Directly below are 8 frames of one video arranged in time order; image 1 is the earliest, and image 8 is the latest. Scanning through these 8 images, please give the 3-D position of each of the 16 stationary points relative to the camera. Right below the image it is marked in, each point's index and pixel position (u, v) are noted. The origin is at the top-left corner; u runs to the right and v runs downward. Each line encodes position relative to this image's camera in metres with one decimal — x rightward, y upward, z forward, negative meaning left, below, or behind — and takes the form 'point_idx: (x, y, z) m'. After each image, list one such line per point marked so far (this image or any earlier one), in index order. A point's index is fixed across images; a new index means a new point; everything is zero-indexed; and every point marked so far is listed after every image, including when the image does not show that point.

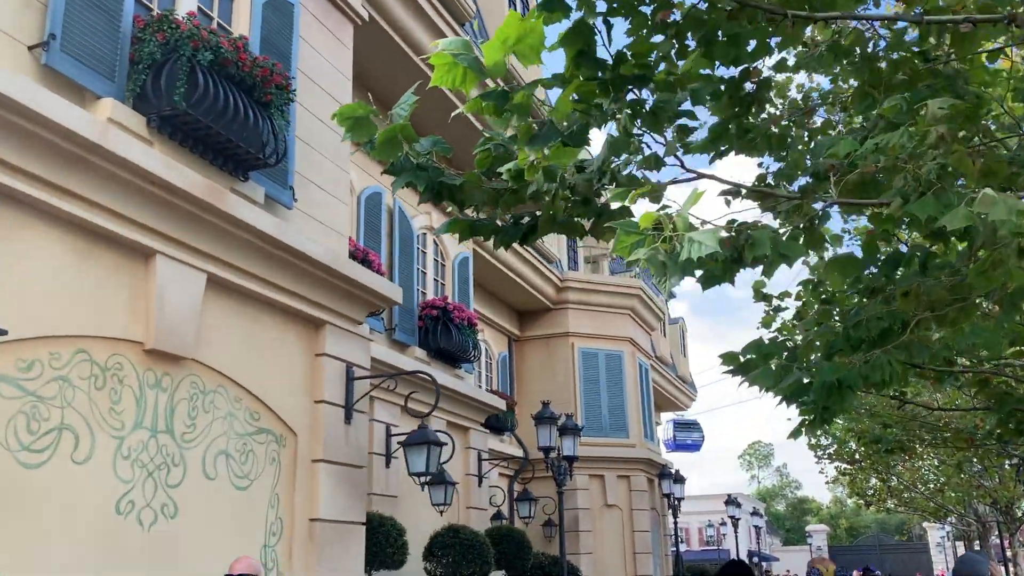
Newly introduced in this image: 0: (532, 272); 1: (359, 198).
0: (+0.5, +0.4, +19.8) m
1: (-2.0, +1.1, +11.5) m
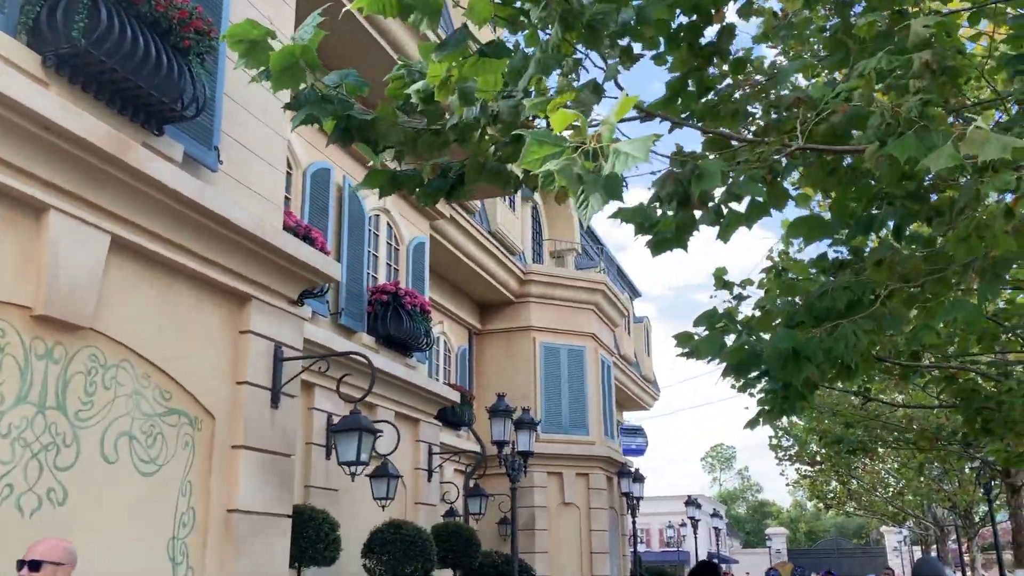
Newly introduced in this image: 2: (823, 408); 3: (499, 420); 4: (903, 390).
0: (-0.4, +0.6, +19.2) m
1: (-2.5, +1.4, +10.8) m
2: (+4.9, -1.8, +14.2) m
3: (-0.2, -2.0, +13.4) m
4: (+4.3, -1.1, +10.0) m
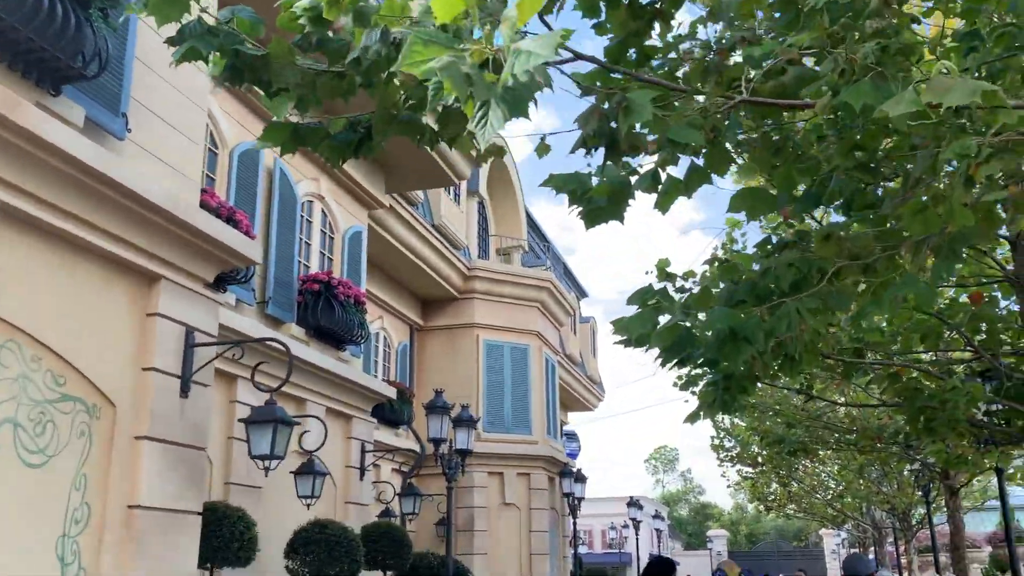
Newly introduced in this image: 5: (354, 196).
0: (-1.6, +0.7, +18.7) m
1: (-3.2, +1.5, +10.3) m
2: (+3.9, -1.8, +14.0) m
3: (-1.1, -1.9, +13.0) m
4: (+3.6, -1.0, +9.8) m
5: (-2.3, +1.4, +13.3) m
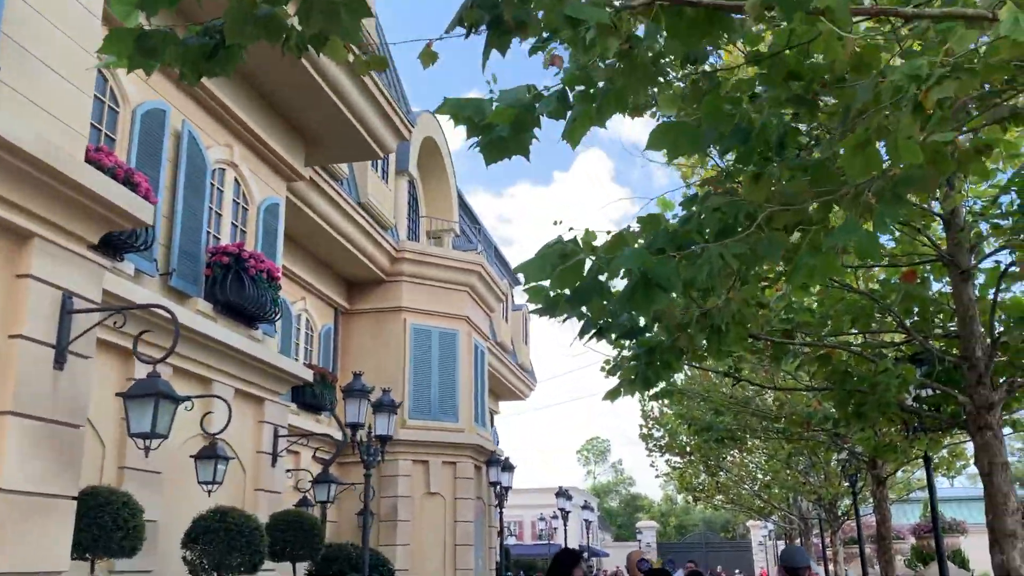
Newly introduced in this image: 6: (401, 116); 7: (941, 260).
0: (-3.0, +1.0, +18.1) m
1: (-4.0, +1.9, +9.5) m
2: (+2.8, -1.6, +13.8) m
3: (-2.2, -1.6, +12.4) m
4: (+2.8, -0.8, +9.6) m
5: (-3.4, +1.7, +12.6) m
6: (-1.8, +2.8, +14.7) m
7: (+4.1, +0.3, +8.6) m
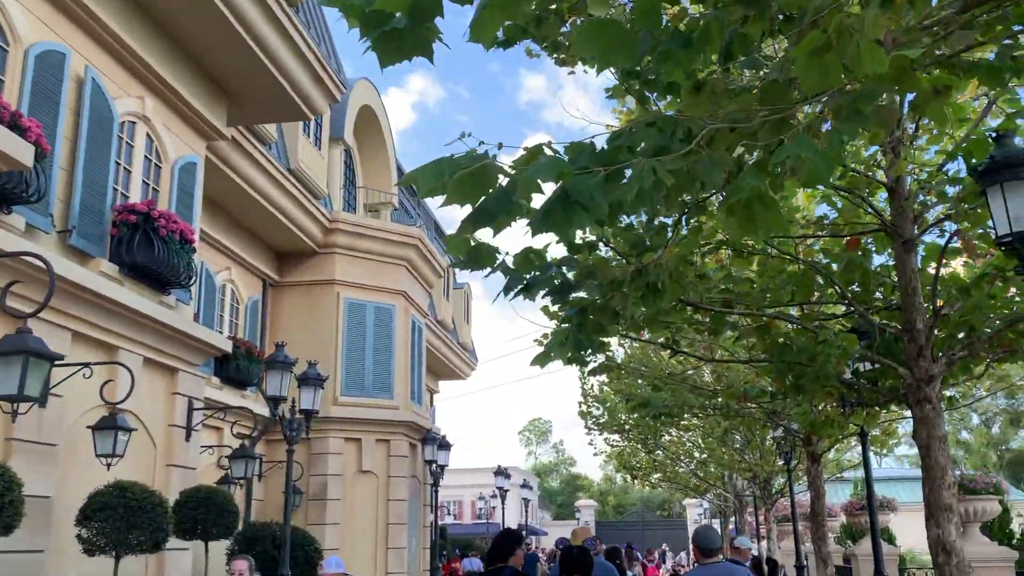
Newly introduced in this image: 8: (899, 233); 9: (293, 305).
0: (-4.2, +1.6, +17.3) m
1: (-4.7, +2.3, +8.7) m
2: (+1.8, -1.2, +13.4) m
3: (-3.1, -1.1, +11.7) m
4: (+2.0, -0.5, +9.2) m
5: (-4.2, +2.2, +11.8) m
6: (-2.8, +3.3, +14.0) m
7: (+3.4, +0.5, +8.3) m
8: (+3.5, +0.5, +8.1) m
9: (-4.6, -0.4, +19.0) m
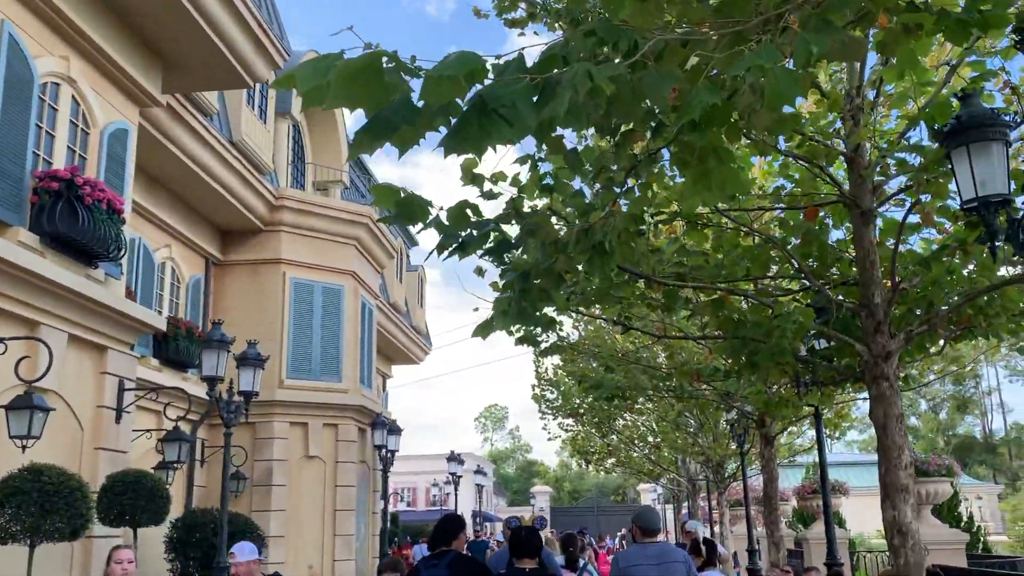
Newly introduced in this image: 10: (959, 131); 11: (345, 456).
0: (-5.1, +2.0, +16.7) m
1: (-5.2, +2.6, +8.0) m
2: (+1.0, -0.9, +13.1) m
3: (-3.7, -0.8, +11.2) m
4: (+1.5, -0.3, +8.9) m
5: (-4.8, +2.5, +11.2) m
6: (-3.5, +3.6, +13.4) m
7: (+3.0, +0.8, +8.1) m
8: (+3.0, +0.7, +7.8) m
9: (-5.6, +0.1, +18.4) m
10: (+2.9, +1.0, +5.7) m
11: (-3.5, -3.5, +18.9) m
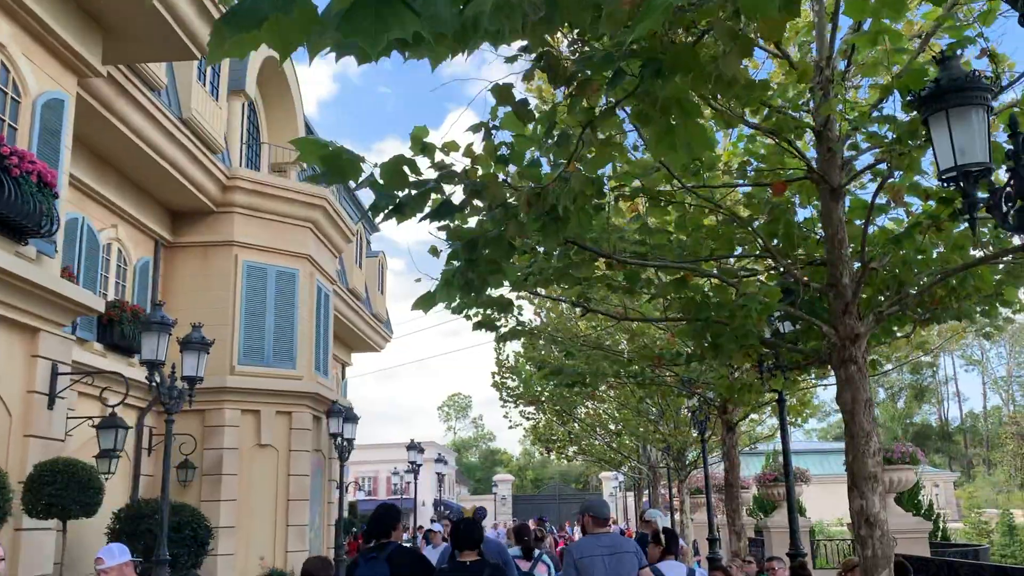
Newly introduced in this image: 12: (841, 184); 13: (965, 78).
0: (-5.8, +2.3, +16.0) m
1: (-5.6, +2.8, +7.4) m
2: (+0.4, -0.6, +12.7) m
3: (-4.3, -0.6, +10.6) m
4: (+1.1, -0.1, +8.5) m
5: (-5.3, +2.8, +10.5) m
6: (-4.1, +3.9, +12.8) m
7: (+2.6, +0.9, +7.7) m
8: (+2.6, +0.9, +7.5) m
9: (-6.4, +0.4, +17.7) m
10: (+2.6, +1.1, +5.4) m
11: (-4.3, -3.2, +18.3) m
12: (+2.8, +0.9, +7.5) m
13: (+2.7, +1.3, +5.4) m
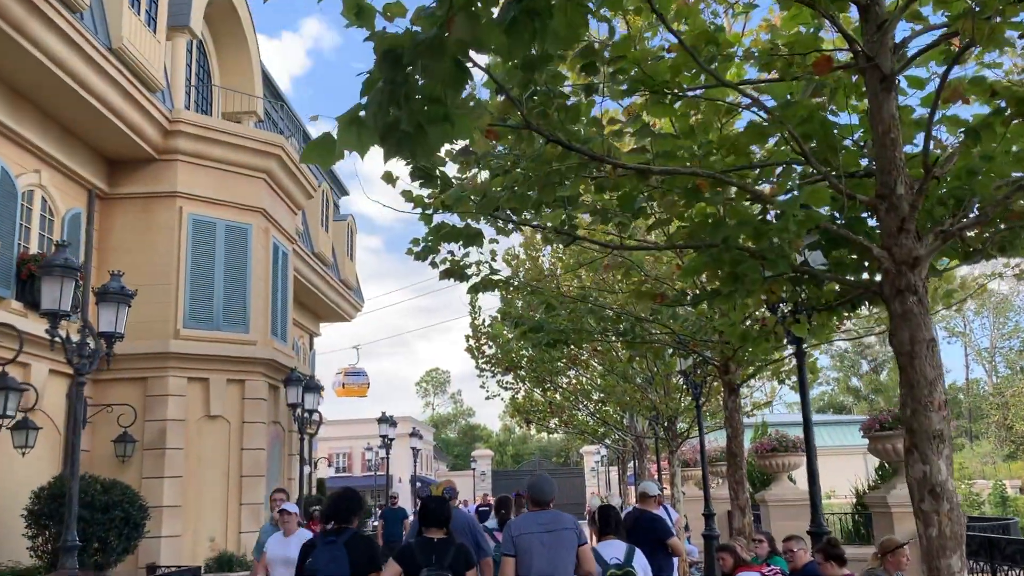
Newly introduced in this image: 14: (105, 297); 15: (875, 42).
0: (-6.2, +3.1, +14.2) m
1: (-5.8, +3.3, +5.6) m
2: (+0.1, 0.0, +11.2) m
3: (-4.5, +0.1, +8.9) m
4: (+0.8, +0.5, +7.0) m
5: (-5.6, +3.4, +8.7) m
6: (-4.5, +4.6, +11.0) m
7: (+2.3, +1.5, +6.2) m
8: (+2.4, +1.5, +6.0) m
9: (-6.9, +1.2, +16.0) m
10: (+2.4, +1.7, +3.9) m
11: (-4.8, -2.4, +16.7) m
12: (+2.5, +1.4, +6.0) m
13: (+2.5, +1.8, +3.8) m
14: (-4.4, -0.1, +9.8) m
15: (+2.4, +1.6, +6.0) m
